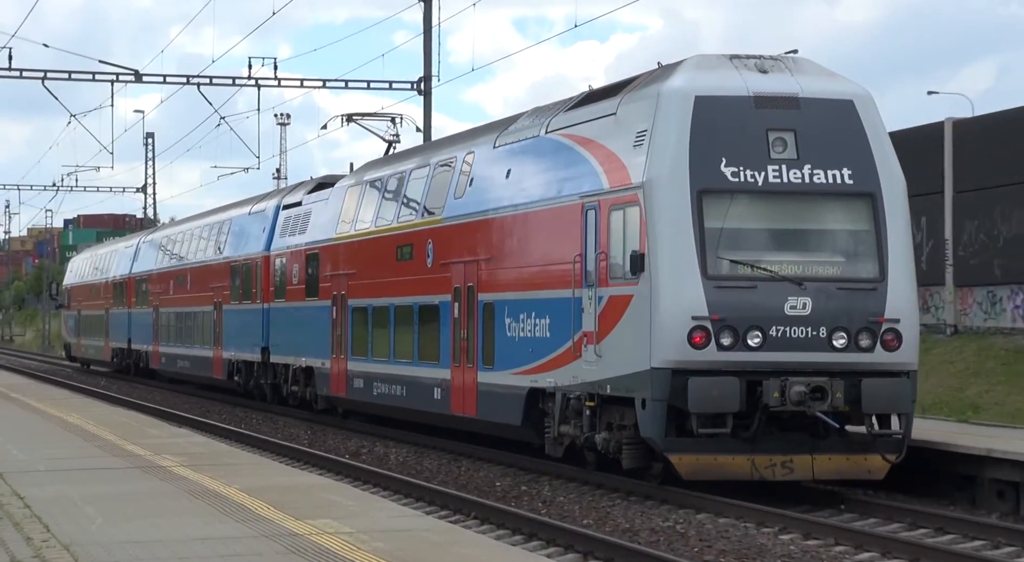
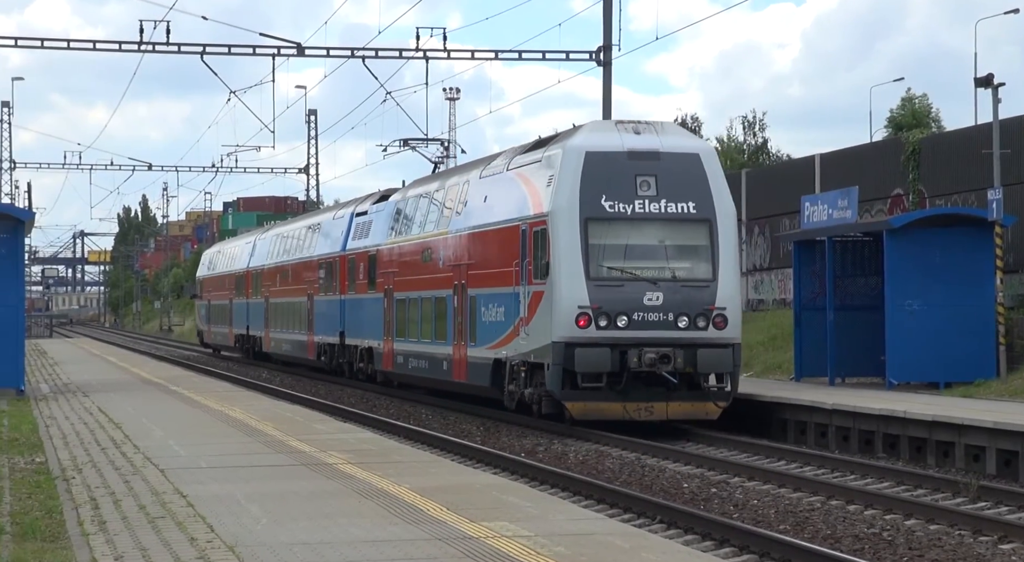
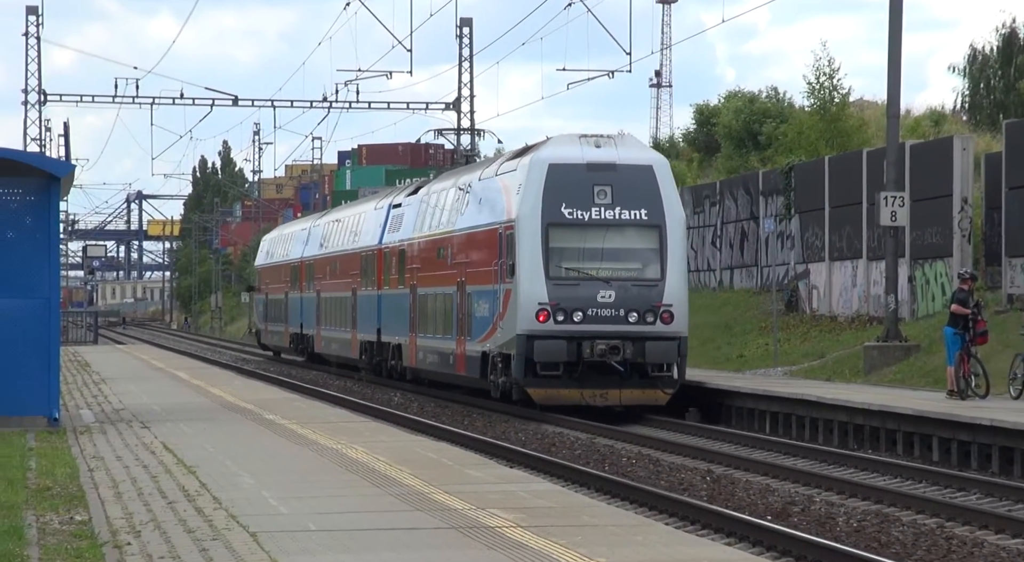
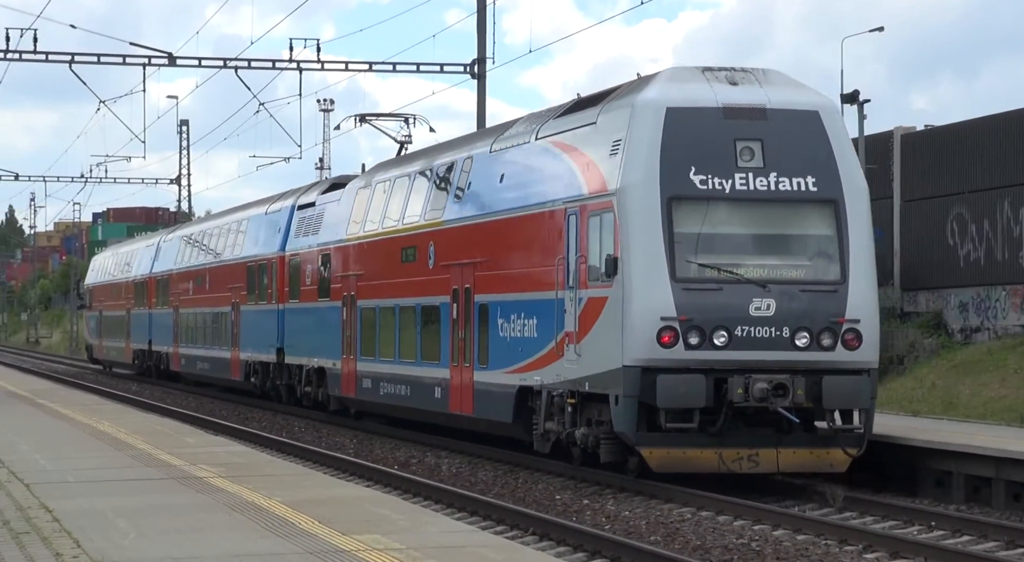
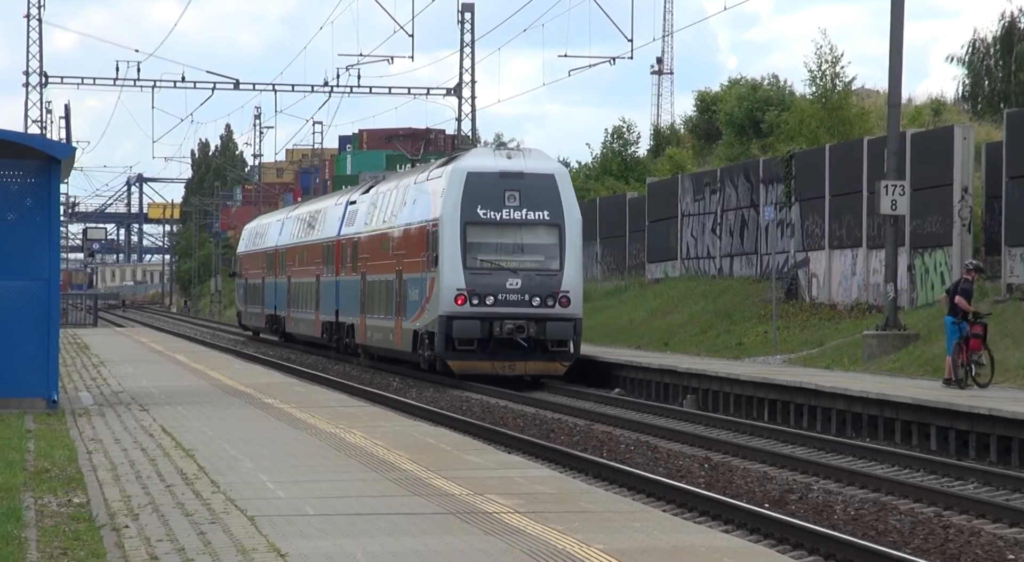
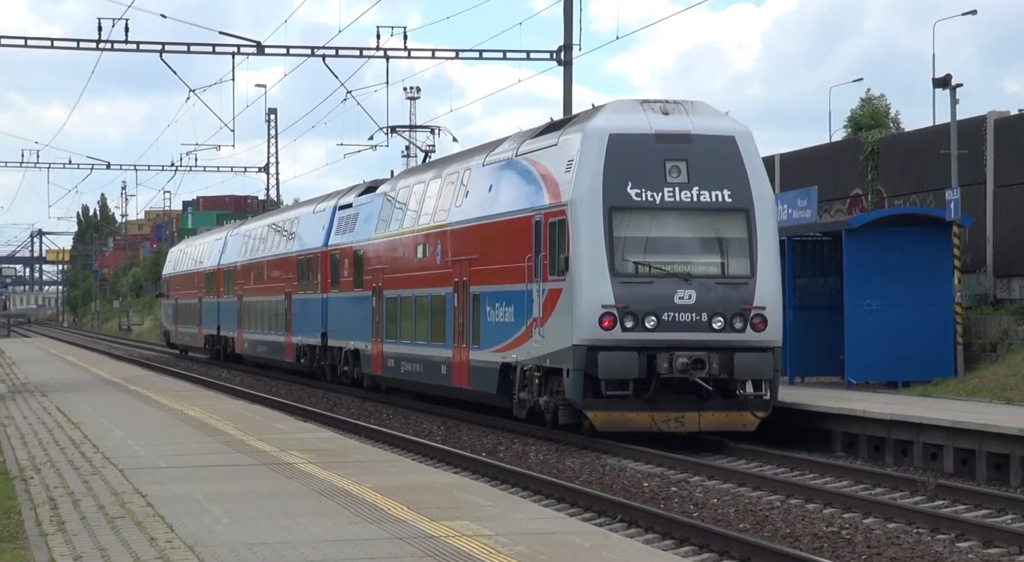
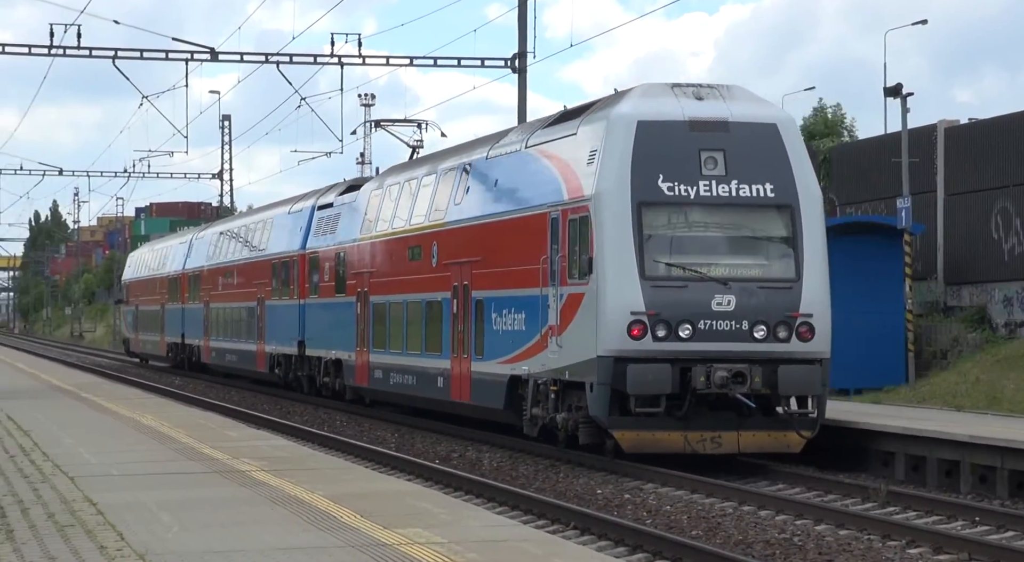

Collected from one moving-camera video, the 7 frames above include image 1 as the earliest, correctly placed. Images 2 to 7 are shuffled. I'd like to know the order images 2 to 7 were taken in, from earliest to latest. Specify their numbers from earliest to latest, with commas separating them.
4, 7, 6, 2, 3, 5
